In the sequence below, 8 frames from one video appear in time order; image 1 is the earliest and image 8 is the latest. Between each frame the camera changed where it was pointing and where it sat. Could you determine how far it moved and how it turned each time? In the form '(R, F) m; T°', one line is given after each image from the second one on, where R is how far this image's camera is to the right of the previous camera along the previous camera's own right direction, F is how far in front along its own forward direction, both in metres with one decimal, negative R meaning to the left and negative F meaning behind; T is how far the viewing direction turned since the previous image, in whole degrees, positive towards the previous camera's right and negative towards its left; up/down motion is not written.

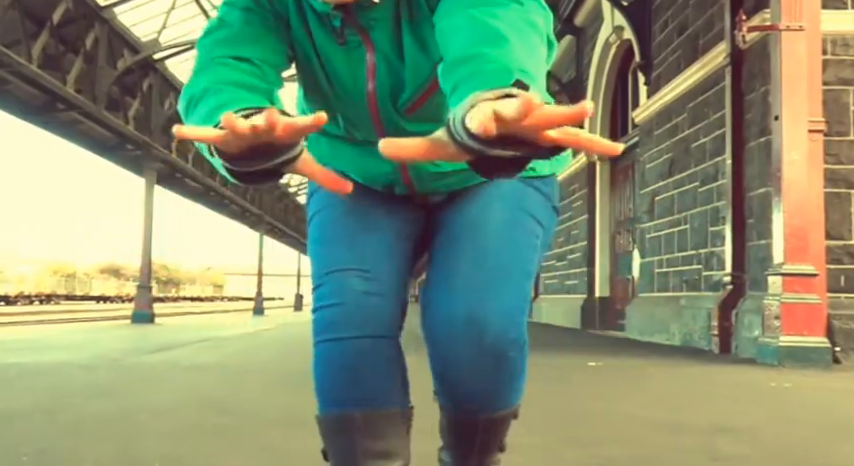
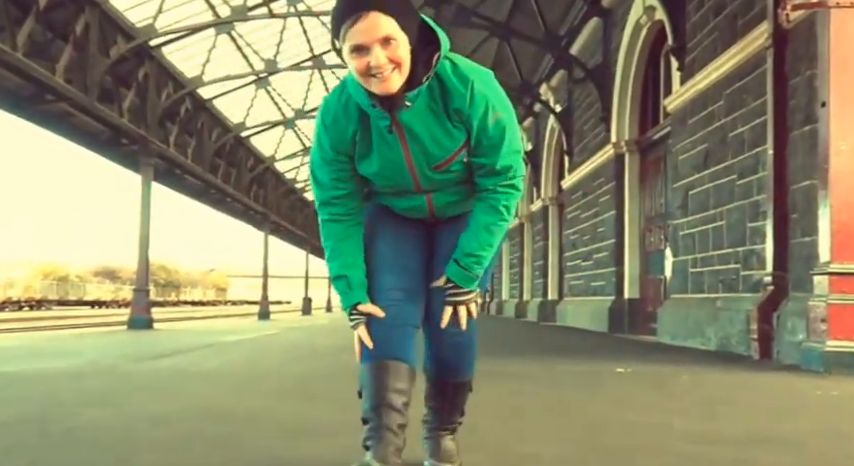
(-0.1, +0.5) m; -1°
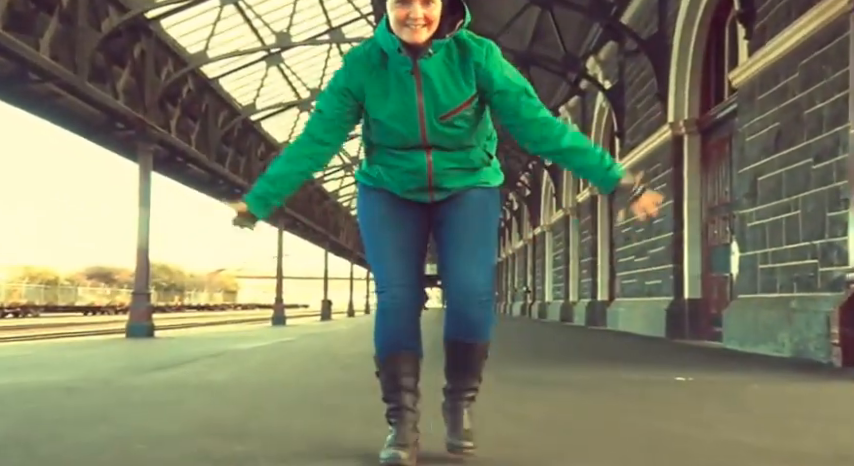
(-0.2, +0.7) m; 0°
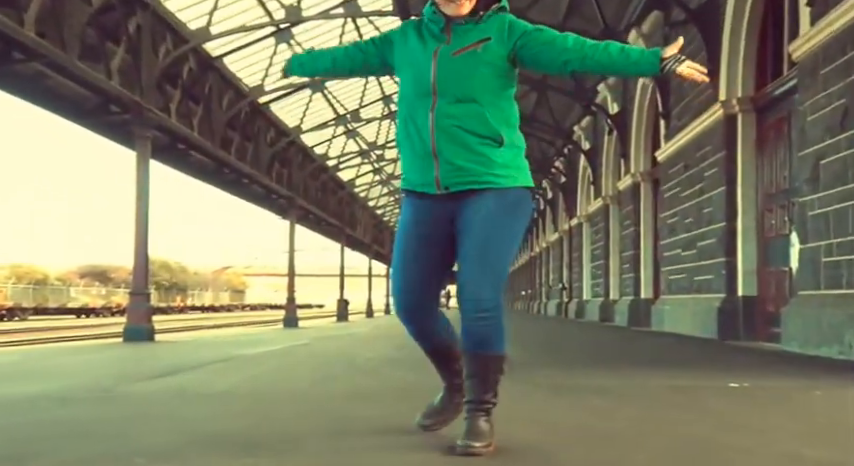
(-0.1, +0.5) m; -1°
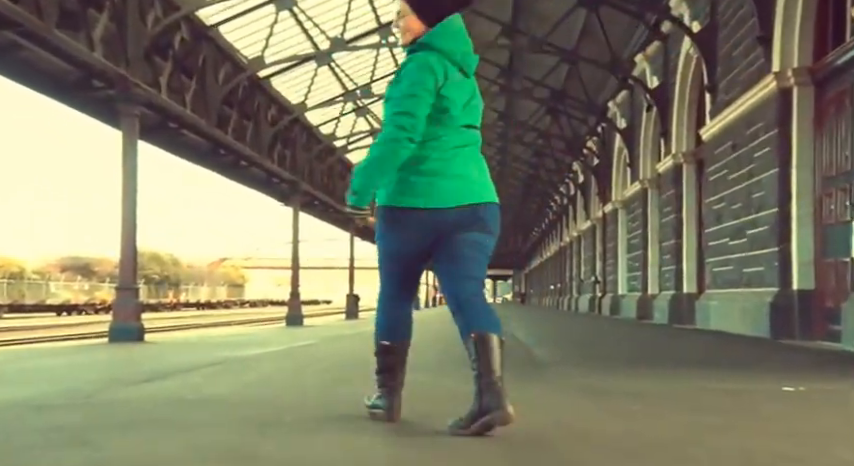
(-0.1, +0.5) m; 0°
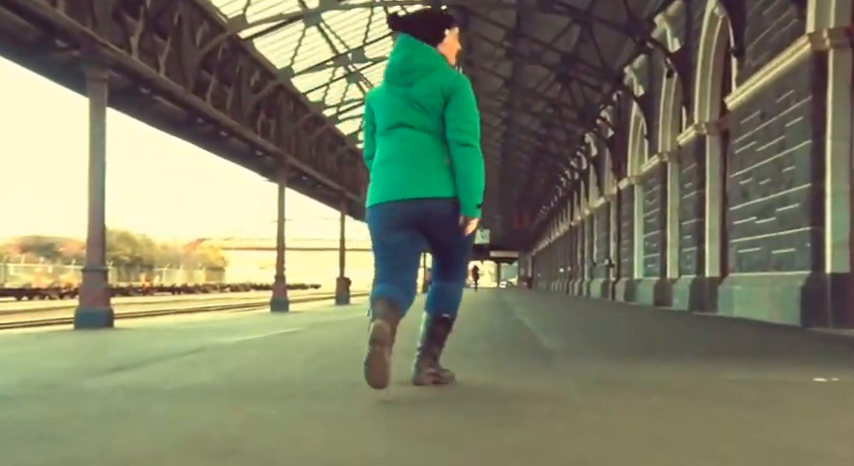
(0.0, +0.4) m; 0°
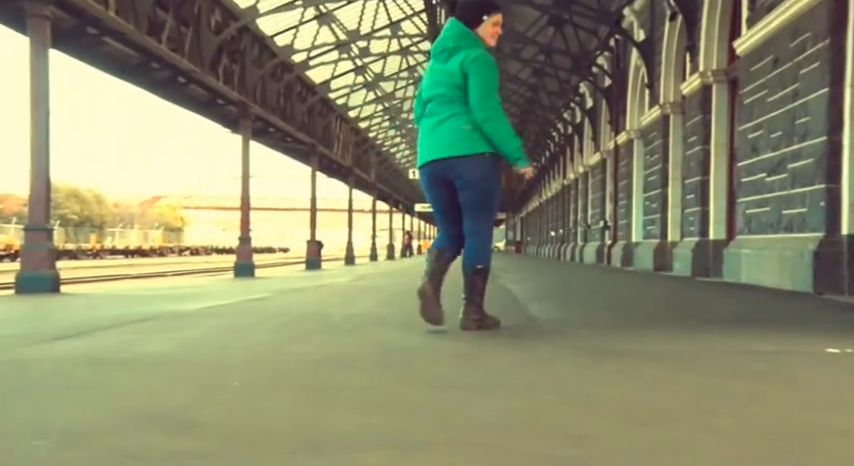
(+0.1, +0.4) m; +1°
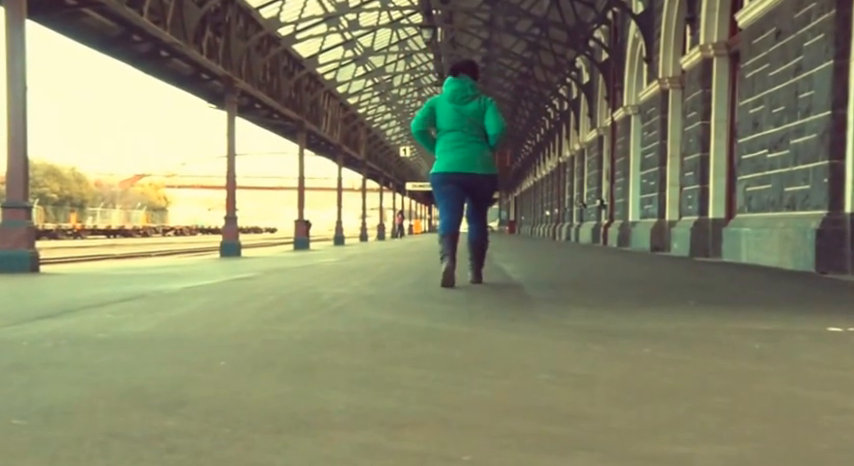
(0.0, +0.1) m; 0°
